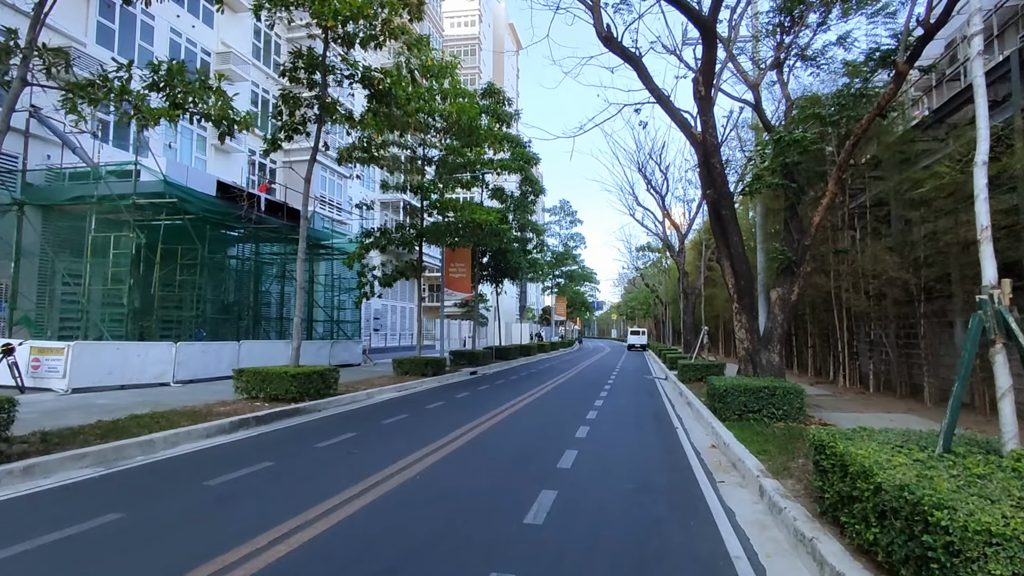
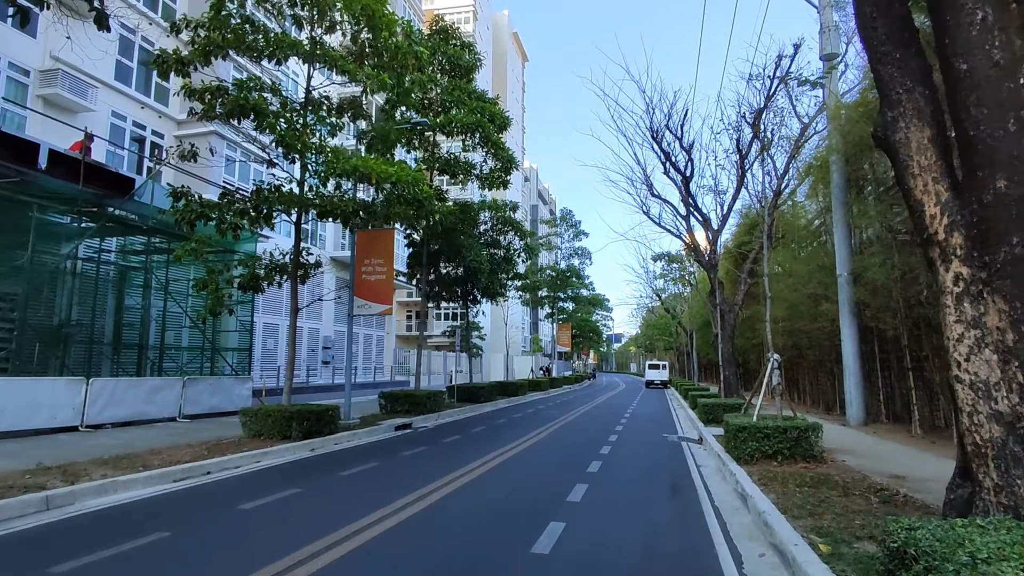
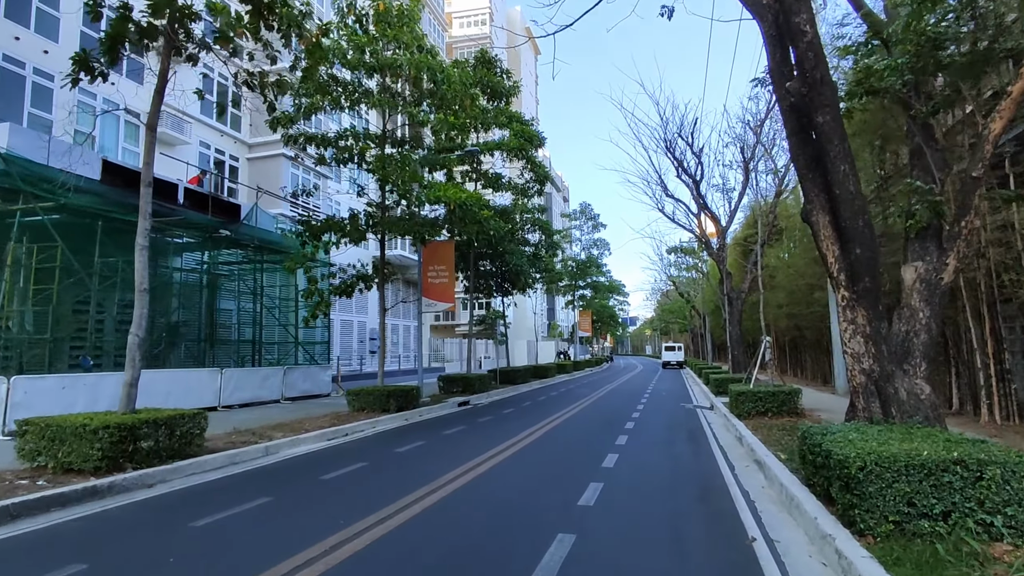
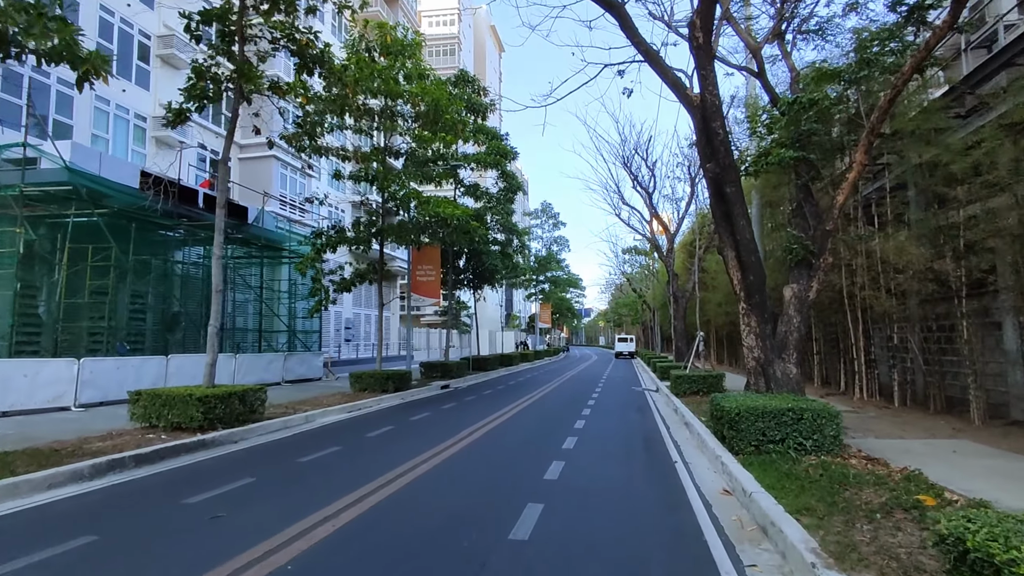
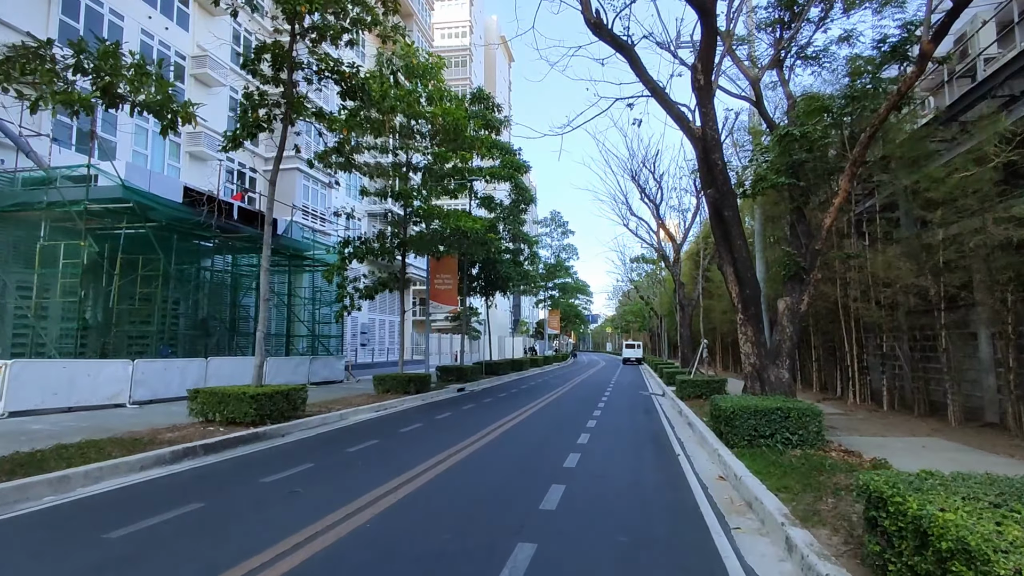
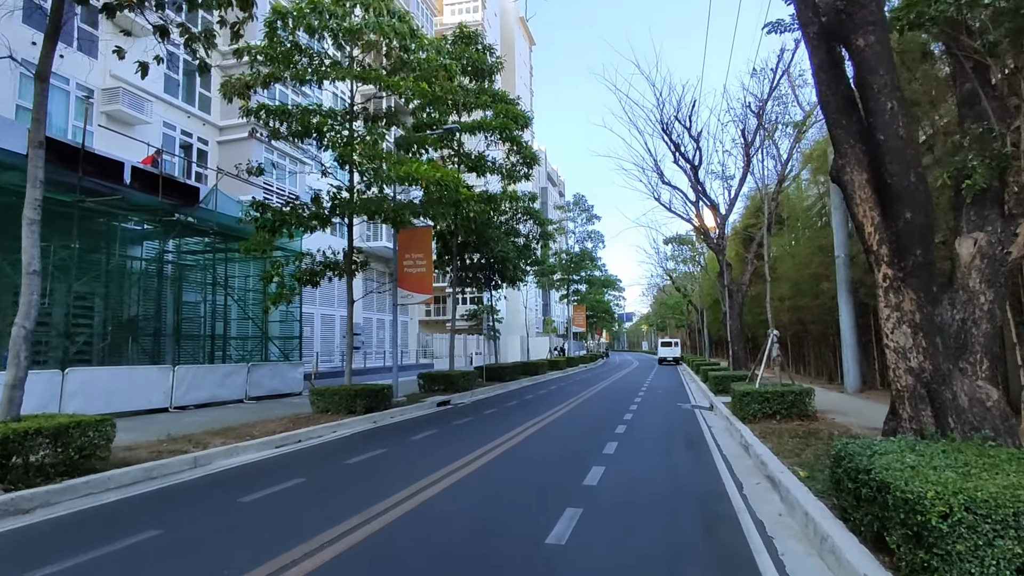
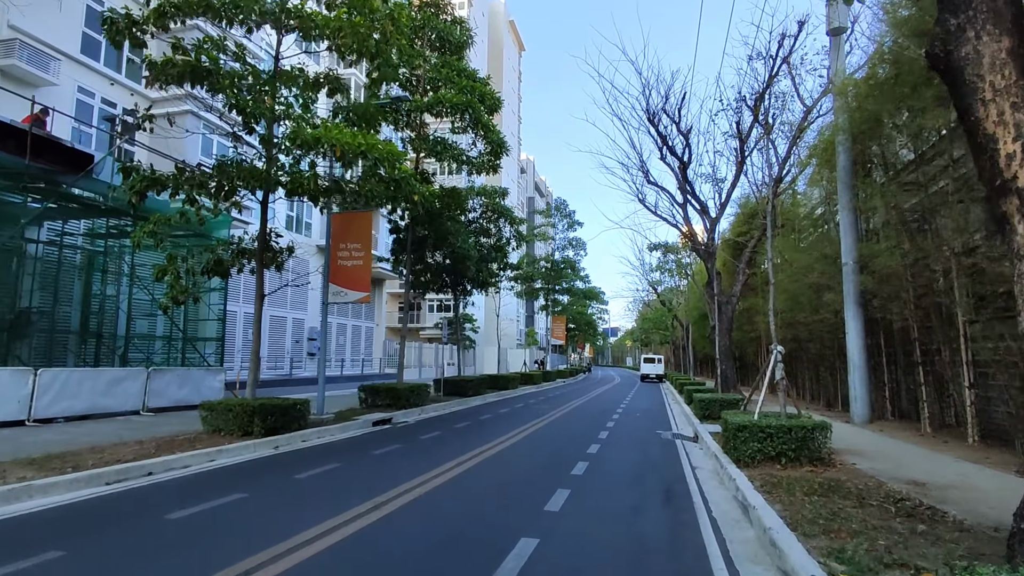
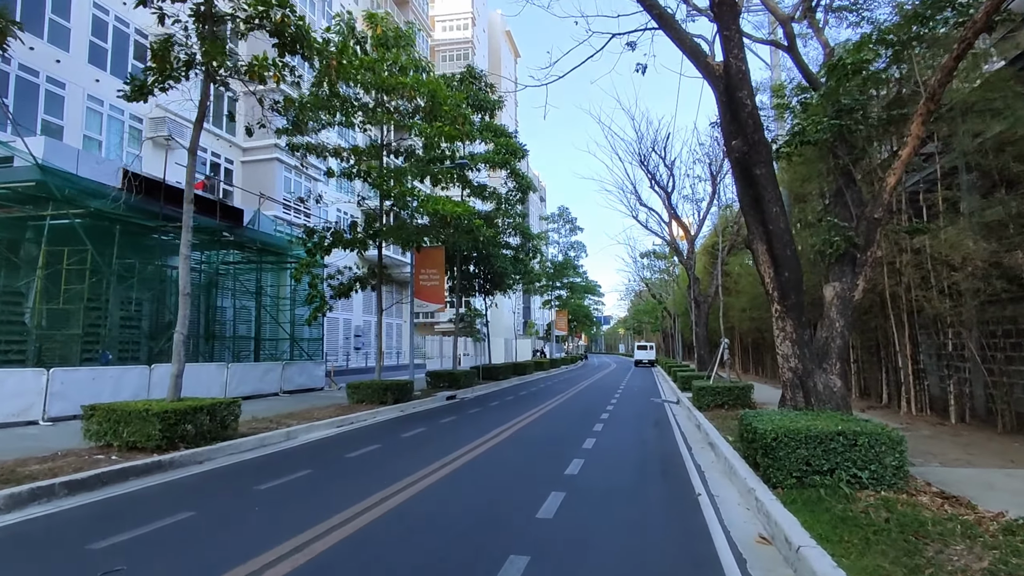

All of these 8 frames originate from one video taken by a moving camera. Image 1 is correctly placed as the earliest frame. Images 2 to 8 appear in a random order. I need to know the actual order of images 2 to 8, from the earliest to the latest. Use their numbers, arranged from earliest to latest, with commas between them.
5, 4, 8, 3, 6, 2, 7
